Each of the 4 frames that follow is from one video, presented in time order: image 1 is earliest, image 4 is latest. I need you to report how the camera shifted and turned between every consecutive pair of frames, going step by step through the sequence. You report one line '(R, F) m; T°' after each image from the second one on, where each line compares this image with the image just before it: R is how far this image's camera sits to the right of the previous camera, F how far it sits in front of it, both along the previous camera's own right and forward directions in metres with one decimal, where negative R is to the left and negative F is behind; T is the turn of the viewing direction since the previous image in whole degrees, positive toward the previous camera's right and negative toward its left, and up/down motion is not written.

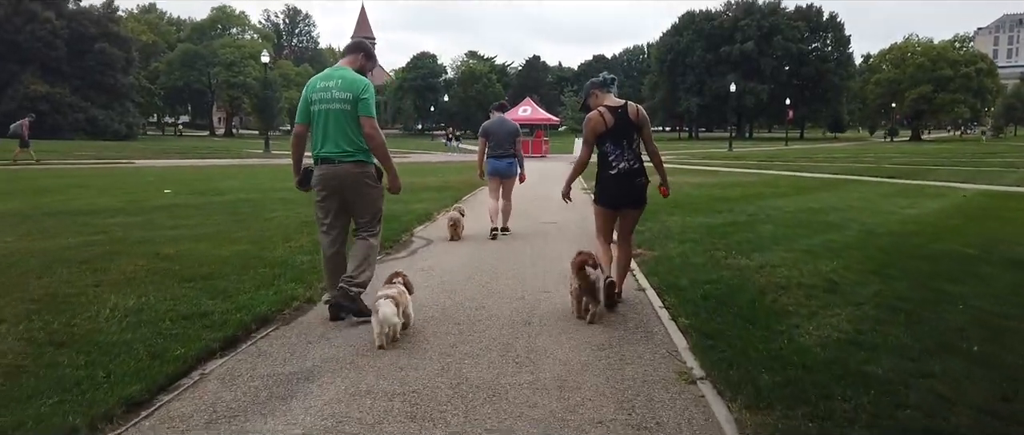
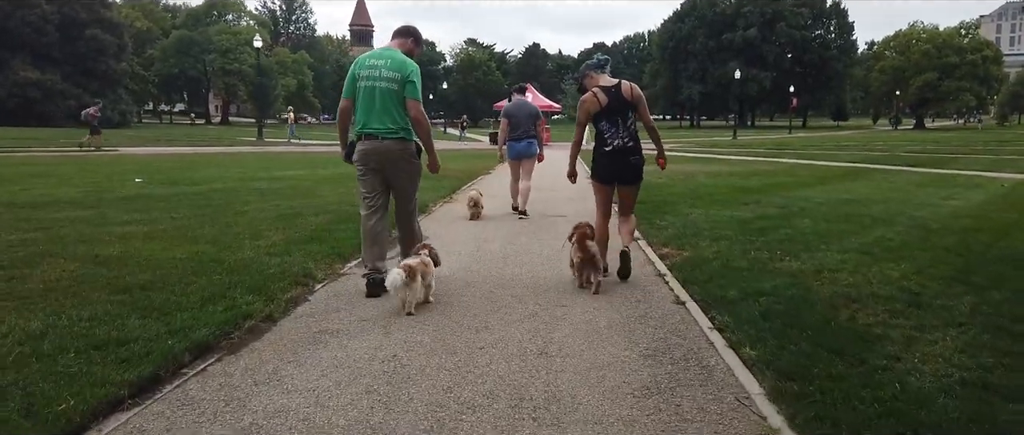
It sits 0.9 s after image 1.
(-0.1, +1.4) m; 0°
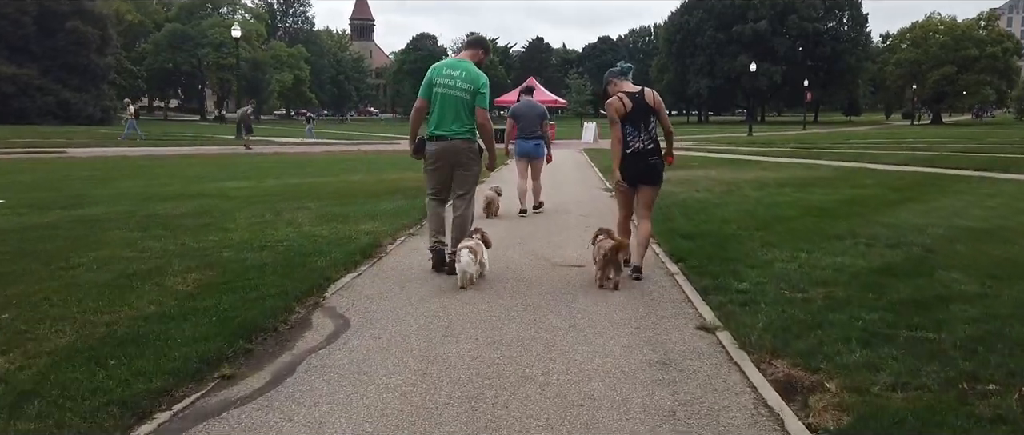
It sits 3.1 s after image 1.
(+0.1, +3.9) m; 0°
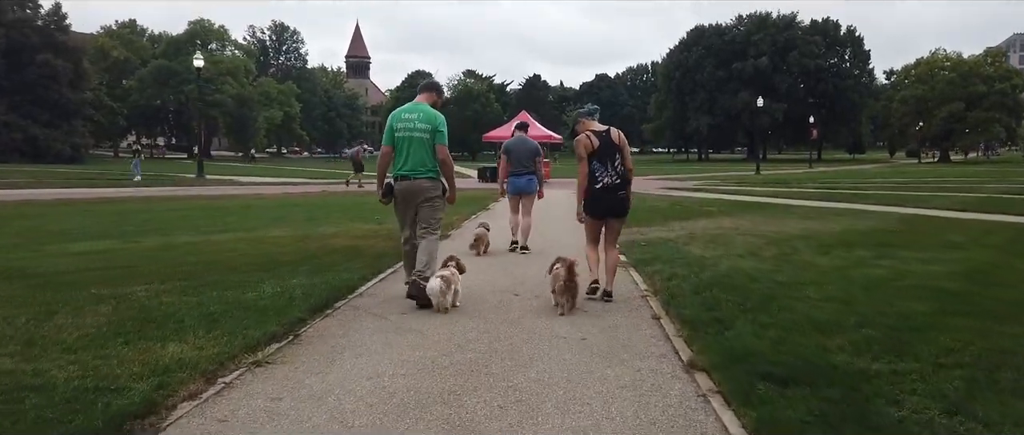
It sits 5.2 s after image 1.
(+0.4, +4.3) m; 0°
